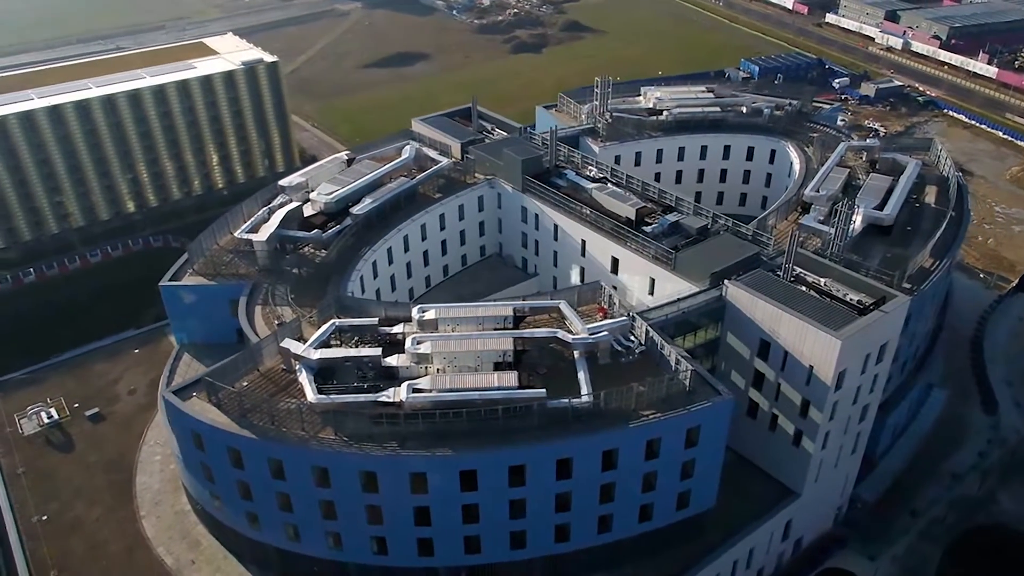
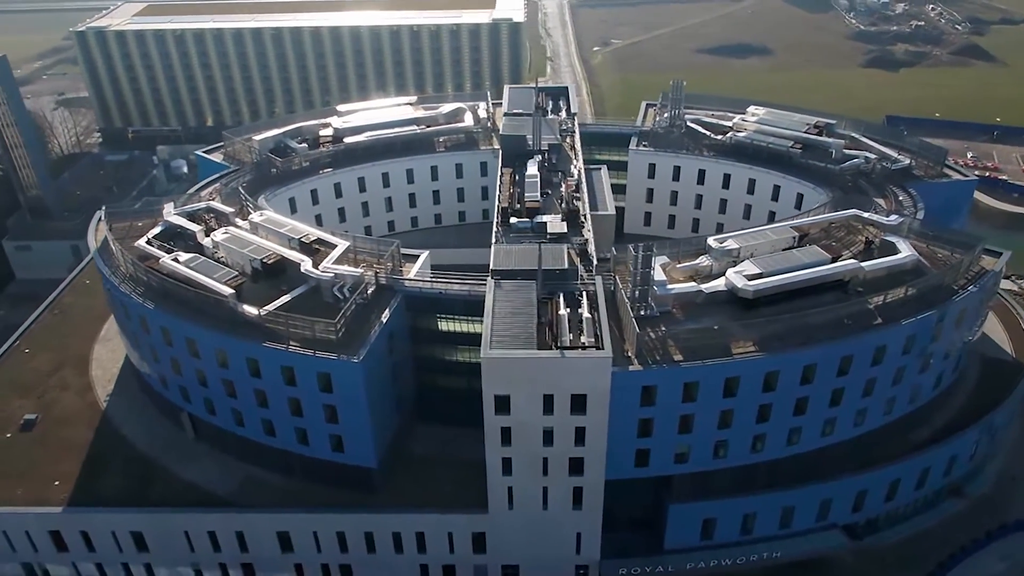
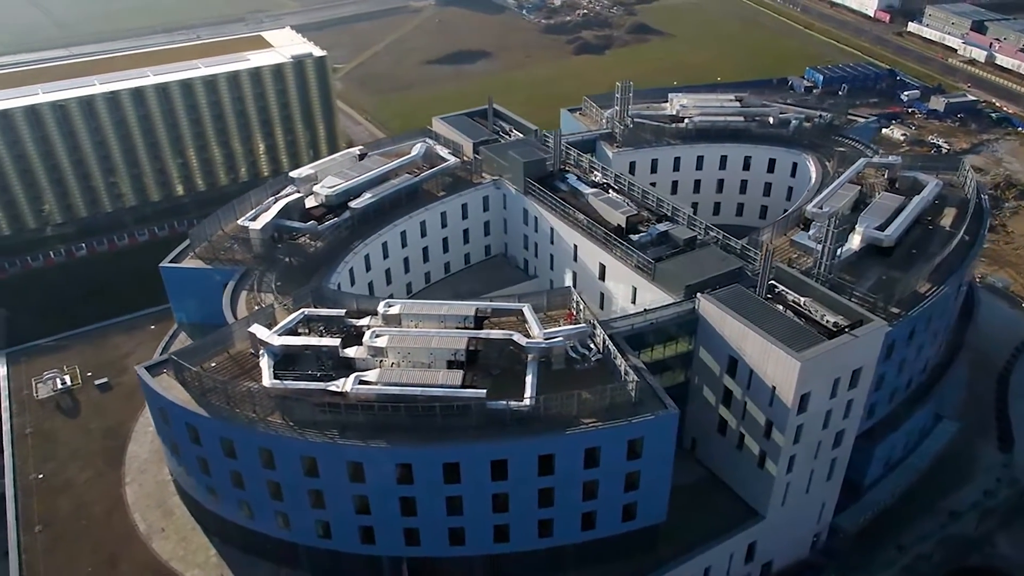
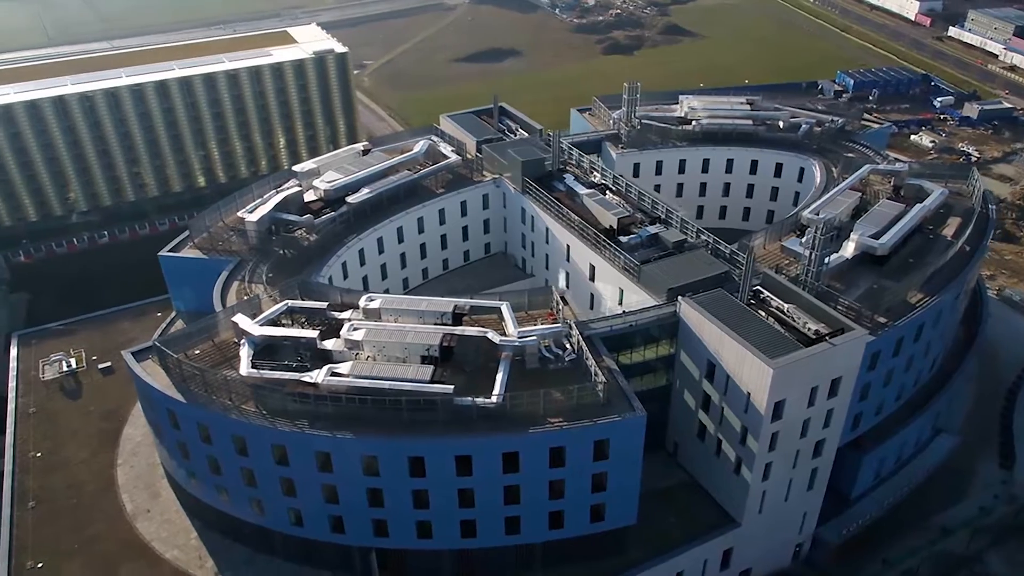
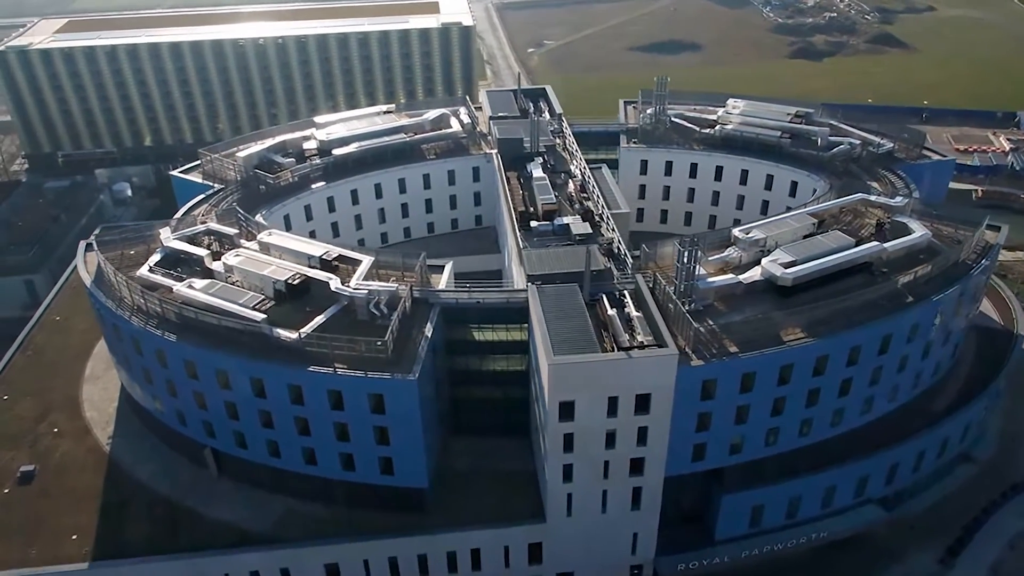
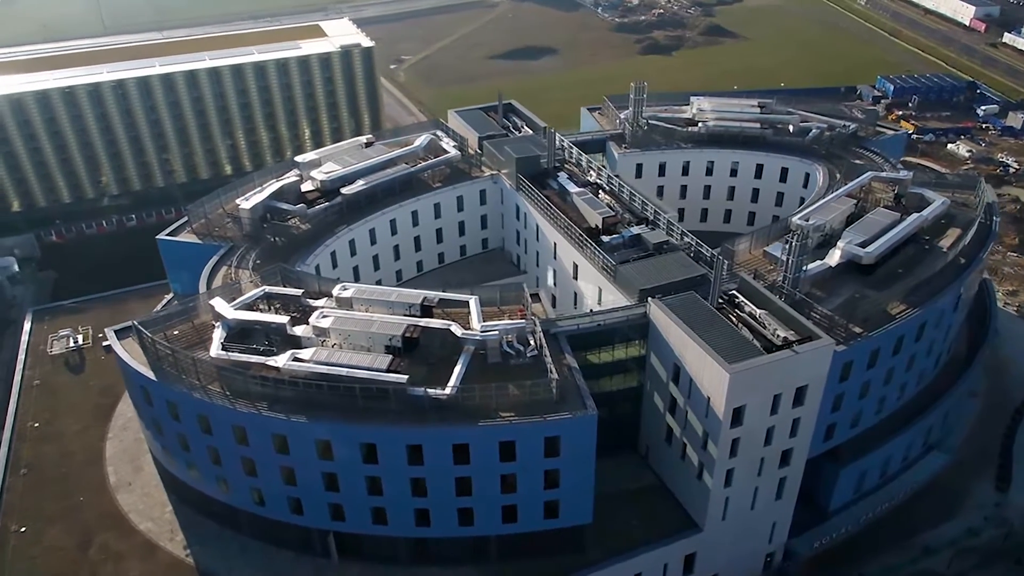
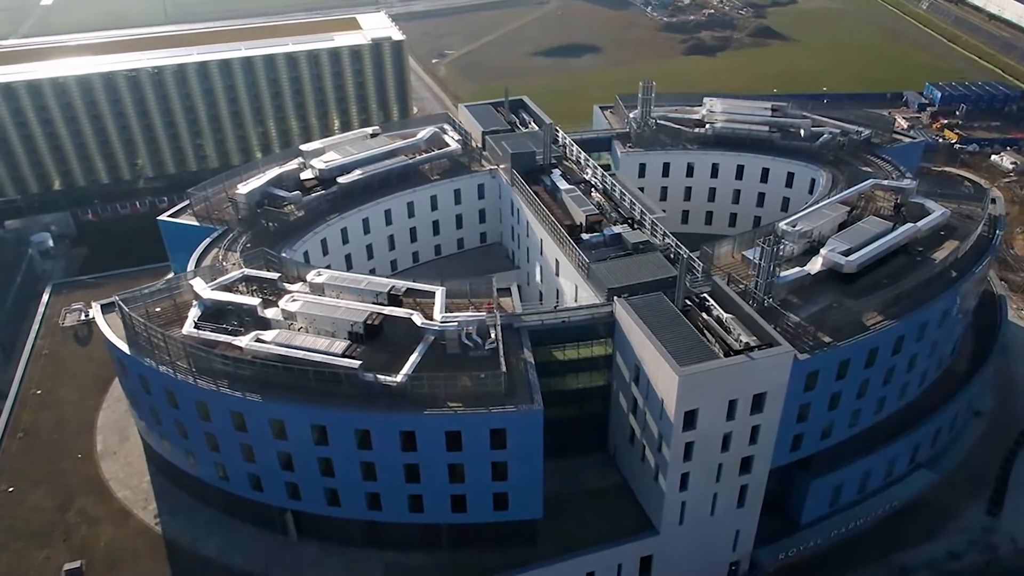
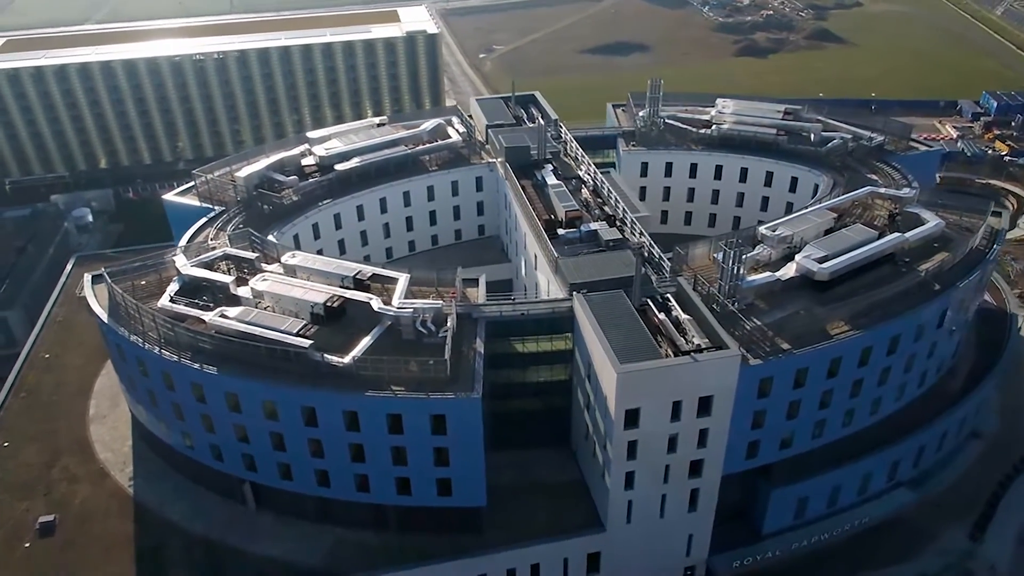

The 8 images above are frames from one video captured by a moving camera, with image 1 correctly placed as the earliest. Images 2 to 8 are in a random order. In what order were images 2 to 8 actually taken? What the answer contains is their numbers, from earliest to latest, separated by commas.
3, 4, 6, 7, 8, 5, 2
